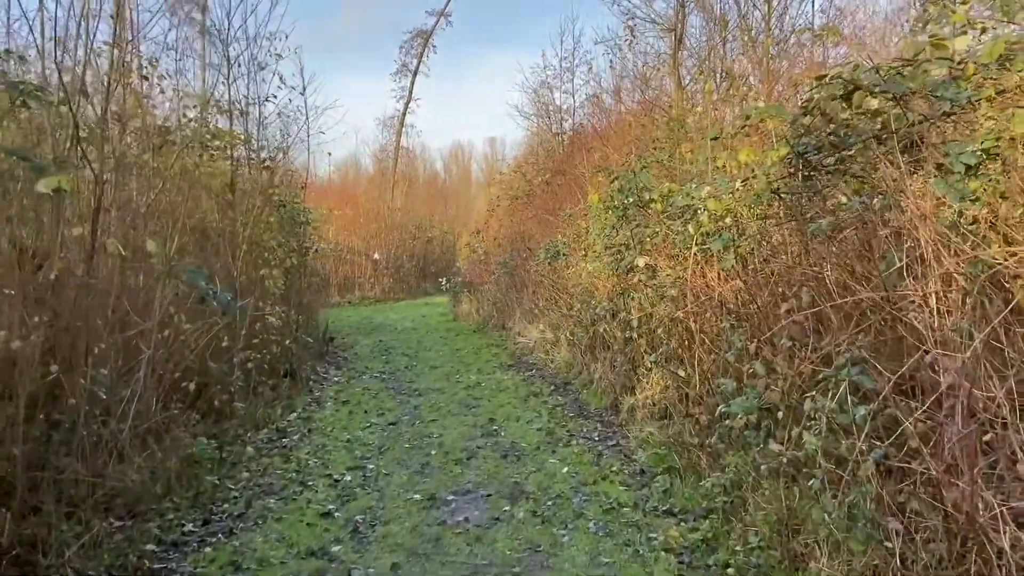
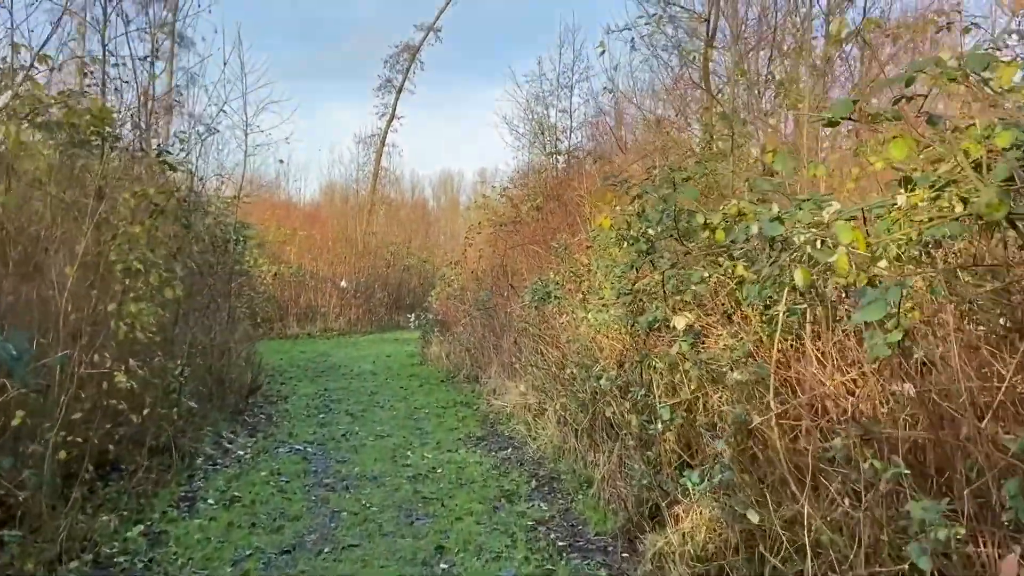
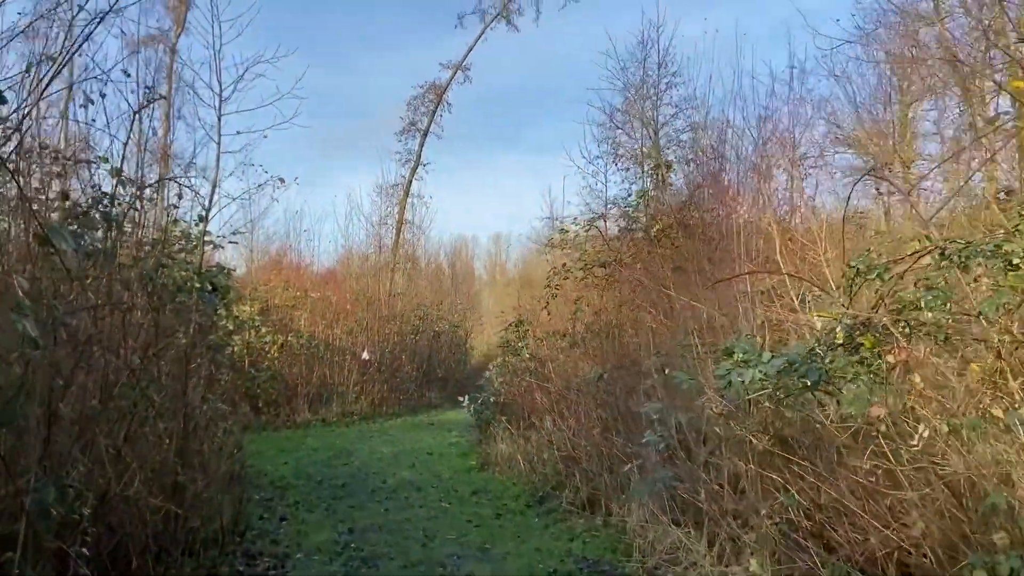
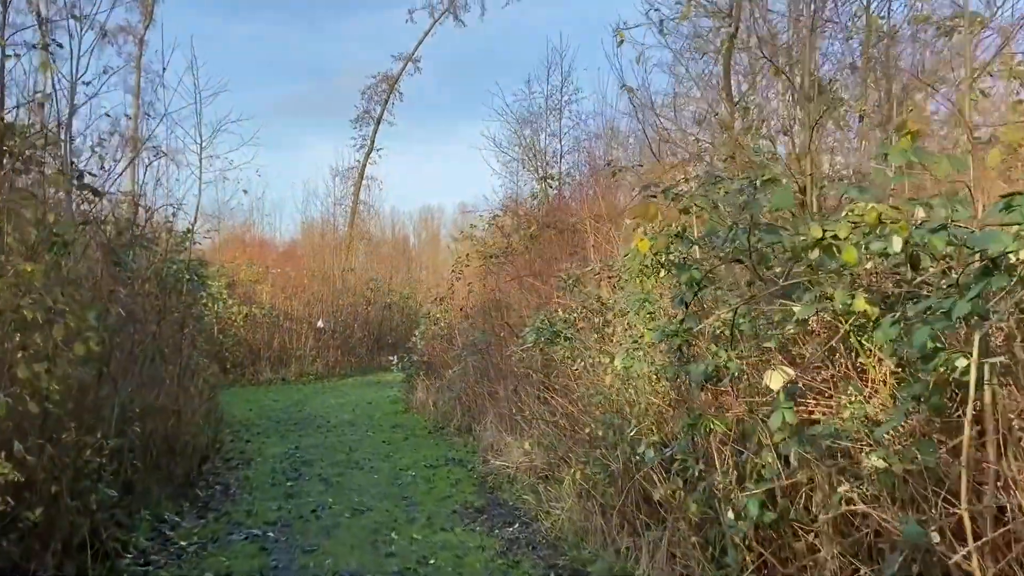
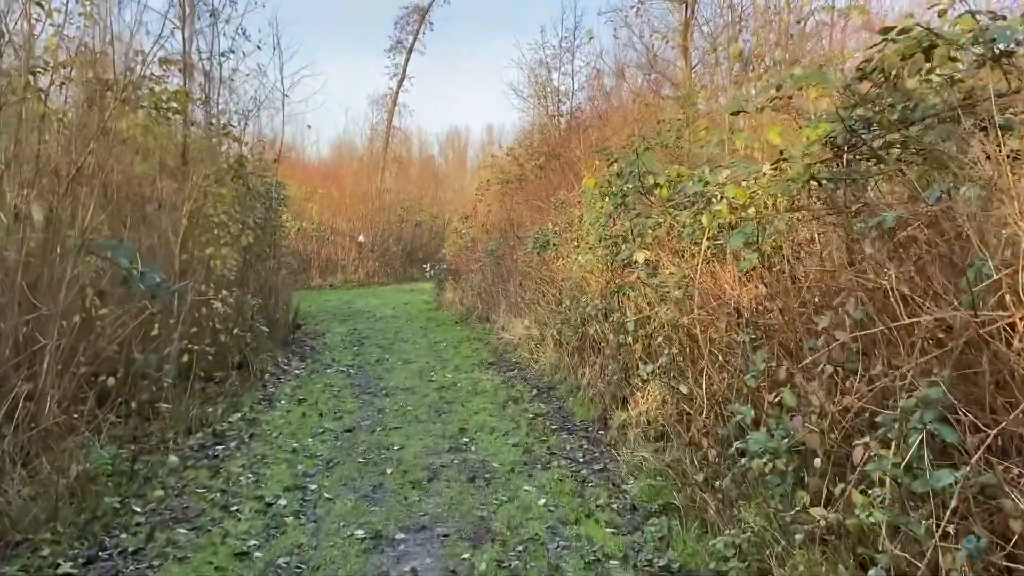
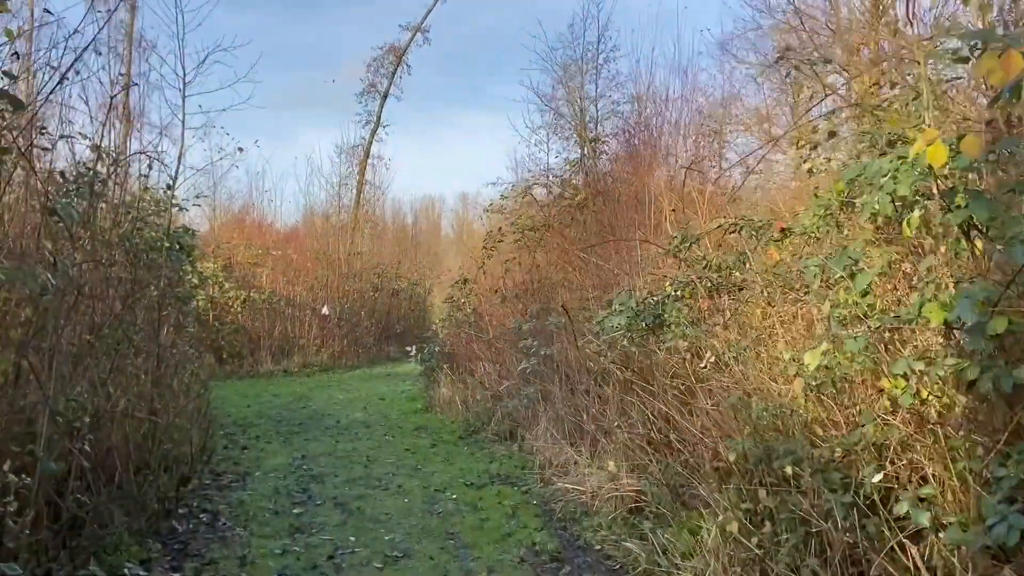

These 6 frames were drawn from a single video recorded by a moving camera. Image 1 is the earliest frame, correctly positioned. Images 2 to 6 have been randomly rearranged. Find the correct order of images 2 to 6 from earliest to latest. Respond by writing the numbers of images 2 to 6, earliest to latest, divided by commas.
5, 2, 4, 6, 3
